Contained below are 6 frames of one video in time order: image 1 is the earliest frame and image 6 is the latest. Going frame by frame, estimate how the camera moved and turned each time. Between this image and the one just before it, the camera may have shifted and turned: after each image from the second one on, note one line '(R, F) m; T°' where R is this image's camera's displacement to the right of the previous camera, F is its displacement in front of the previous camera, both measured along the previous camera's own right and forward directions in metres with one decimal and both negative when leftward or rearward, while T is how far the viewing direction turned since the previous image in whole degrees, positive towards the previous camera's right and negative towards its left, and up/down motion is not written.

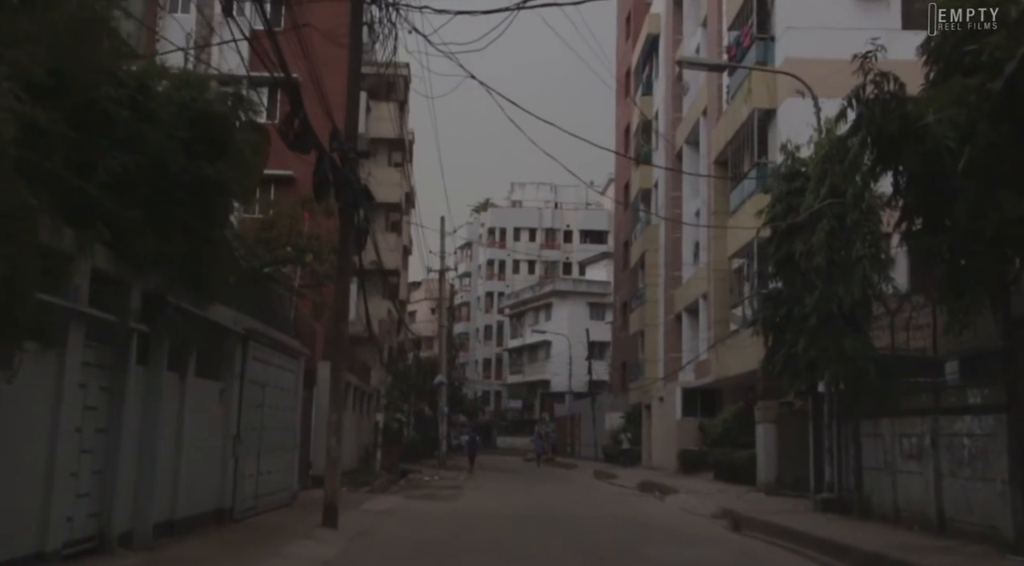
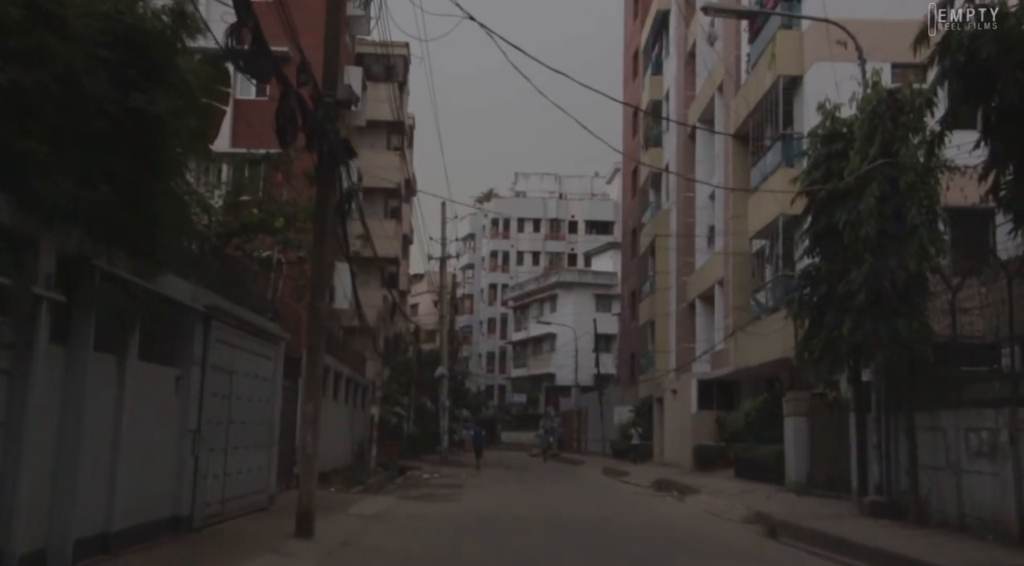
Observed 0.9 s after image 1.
(0.0, +2.1) m; 0°
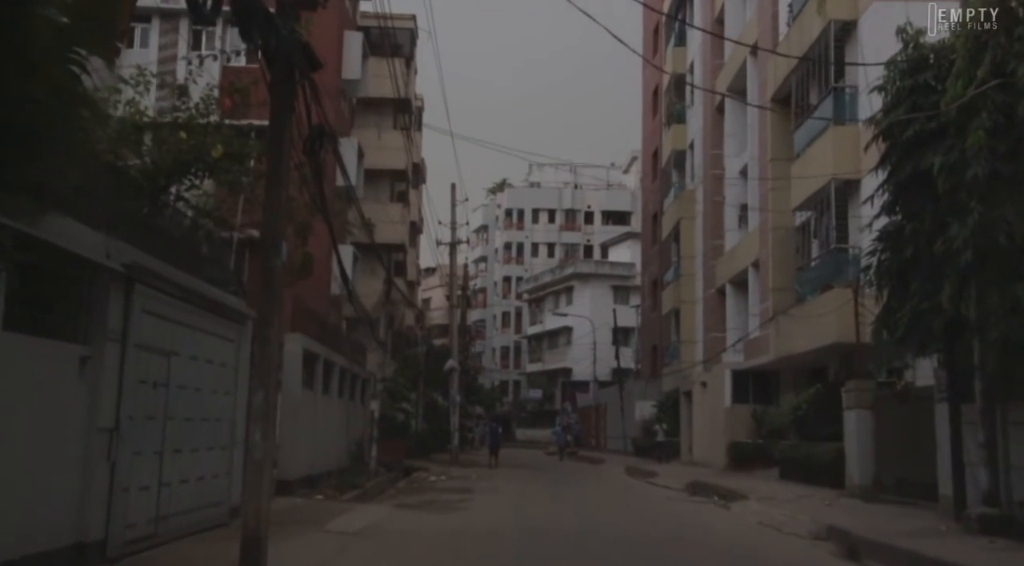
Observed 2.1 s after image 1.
(0.0, +3.1) m; -1°
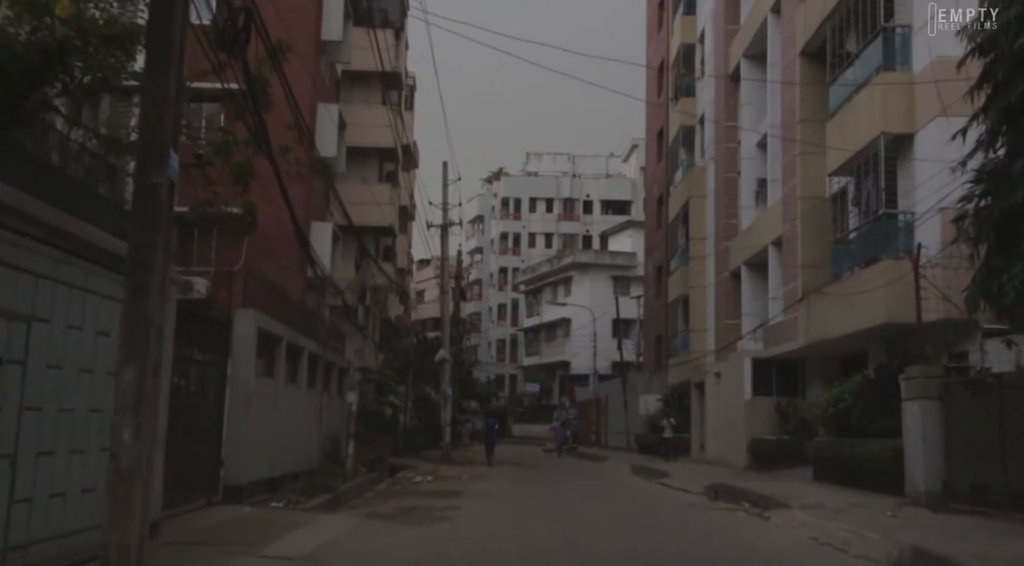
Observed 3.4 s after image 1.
(0.0, +3.1) m; 0°
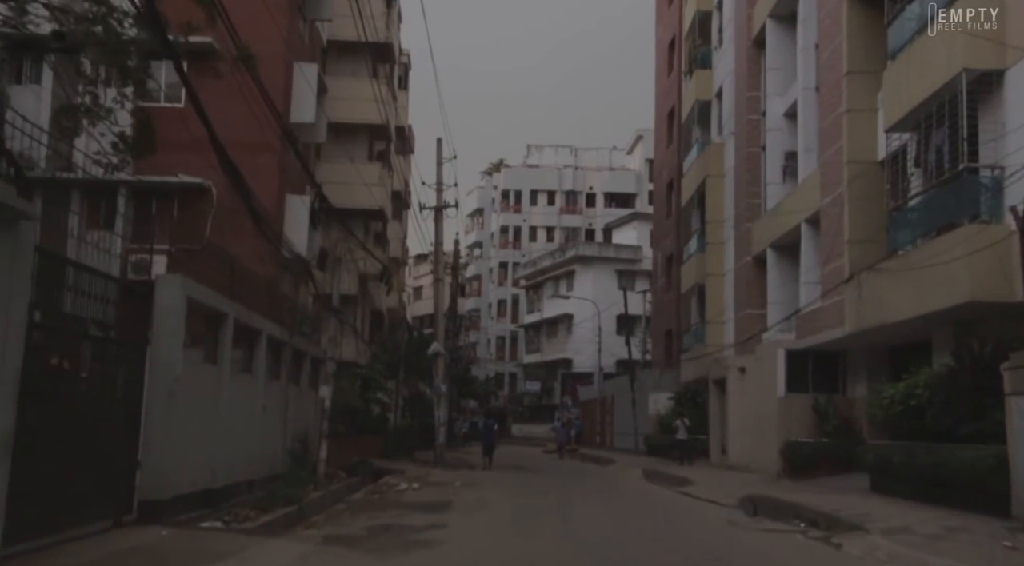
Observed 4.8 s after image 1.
(0.0, +3.4) m; 0°
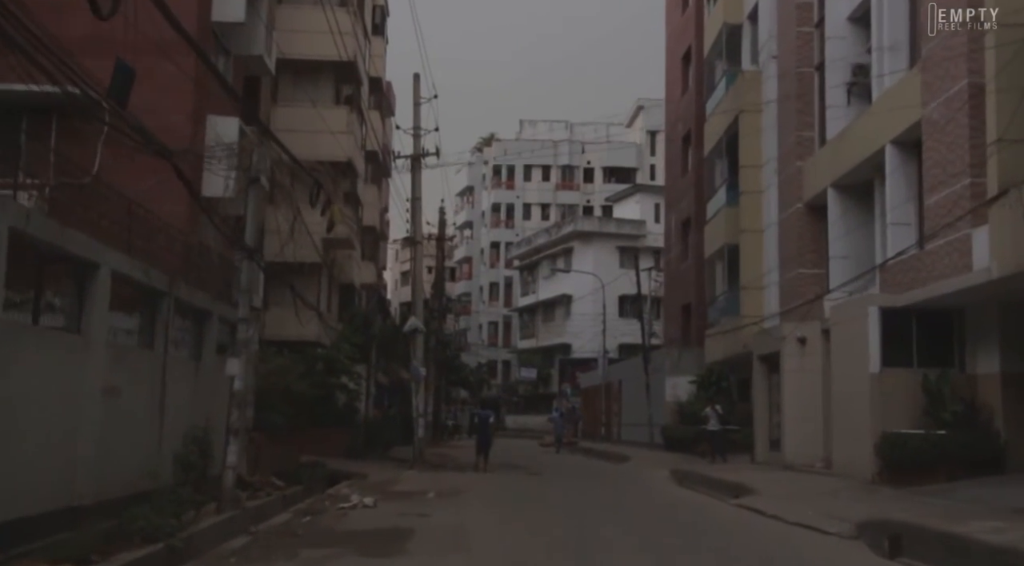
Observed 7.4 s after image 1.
(0.0, +6.6) m; 0°
